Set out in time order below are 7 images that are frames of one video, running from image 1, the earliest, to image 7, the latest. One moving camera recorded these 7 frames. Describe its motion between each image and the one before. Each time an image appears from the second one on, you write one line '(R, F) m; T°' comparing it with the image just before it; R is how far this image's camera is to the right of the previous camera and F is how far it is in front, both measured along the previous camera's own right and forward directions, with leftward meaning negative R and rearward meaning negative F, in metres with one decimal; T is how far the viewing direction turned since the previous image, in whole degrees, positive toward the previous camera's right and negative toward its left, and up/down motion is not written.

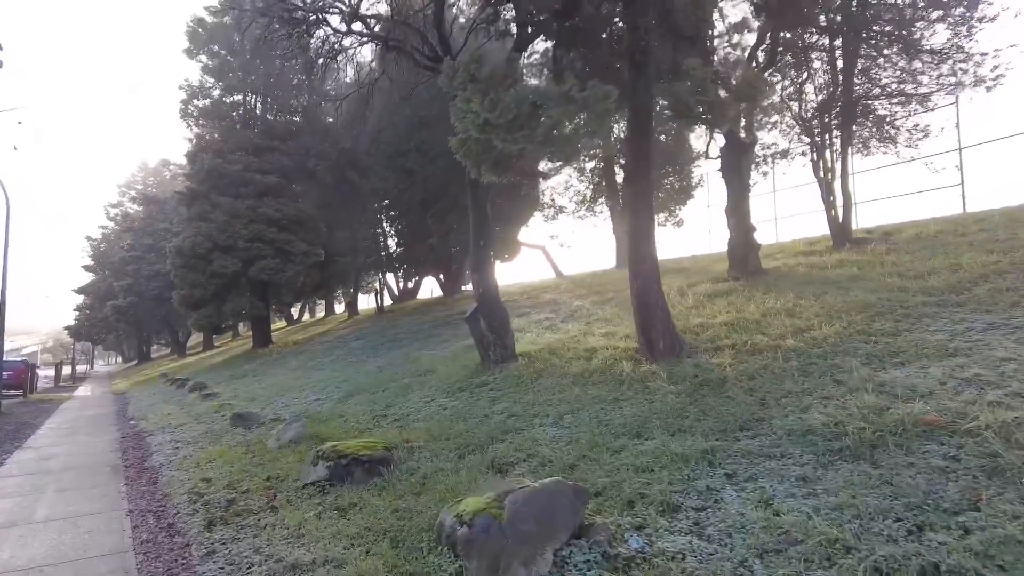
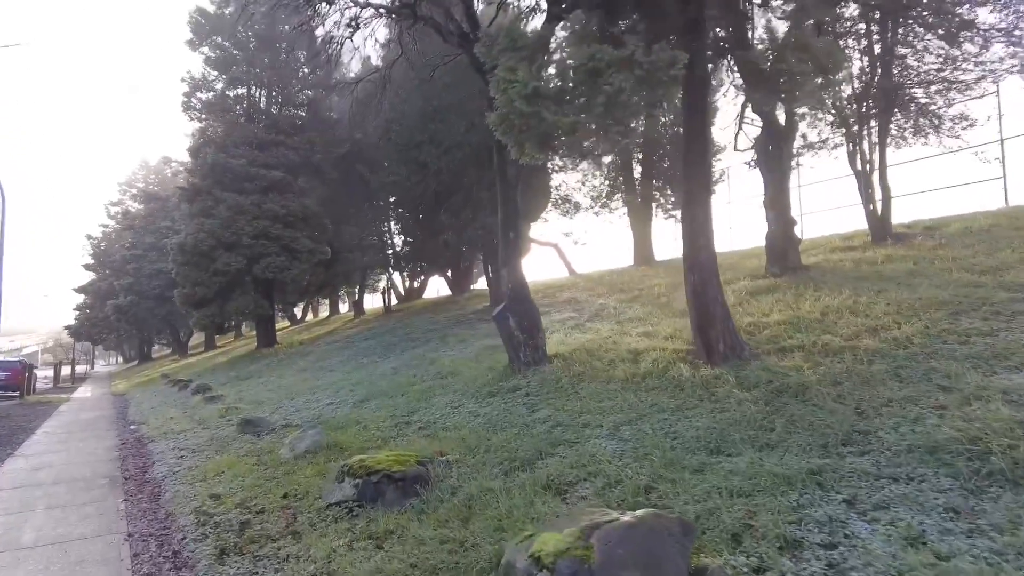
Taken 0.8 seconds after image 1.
(-0.4, +0.7) m; 0°
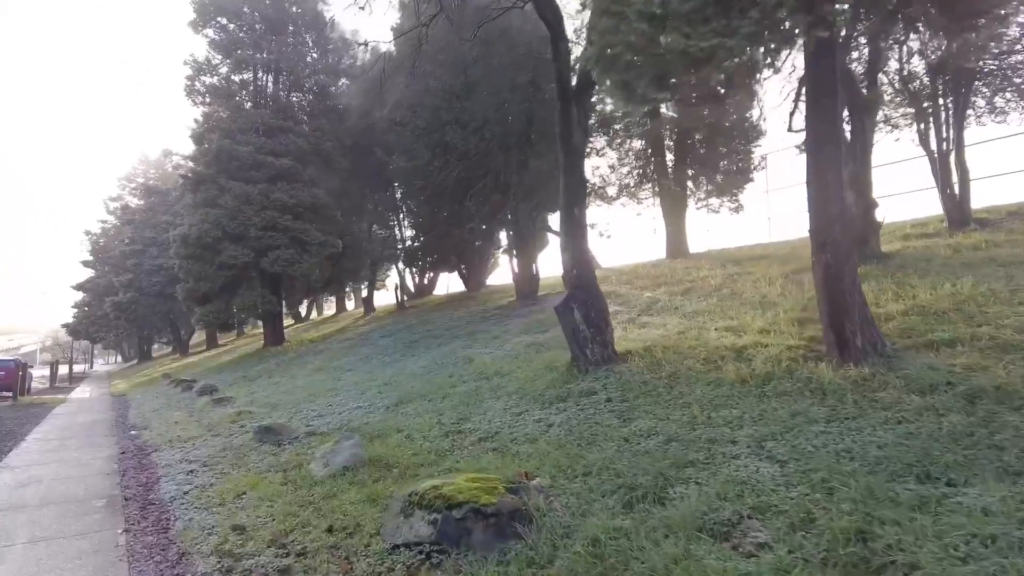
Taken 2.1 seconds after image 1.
(-0.7, +1.3) m; 0°
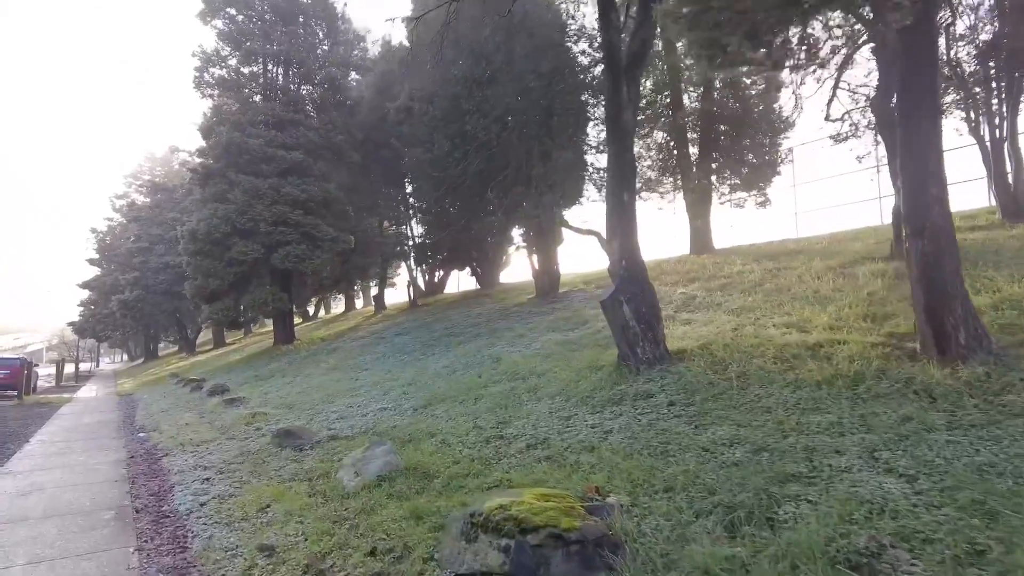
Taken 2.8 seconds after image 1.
(-0.4, +0.6) m; 0°
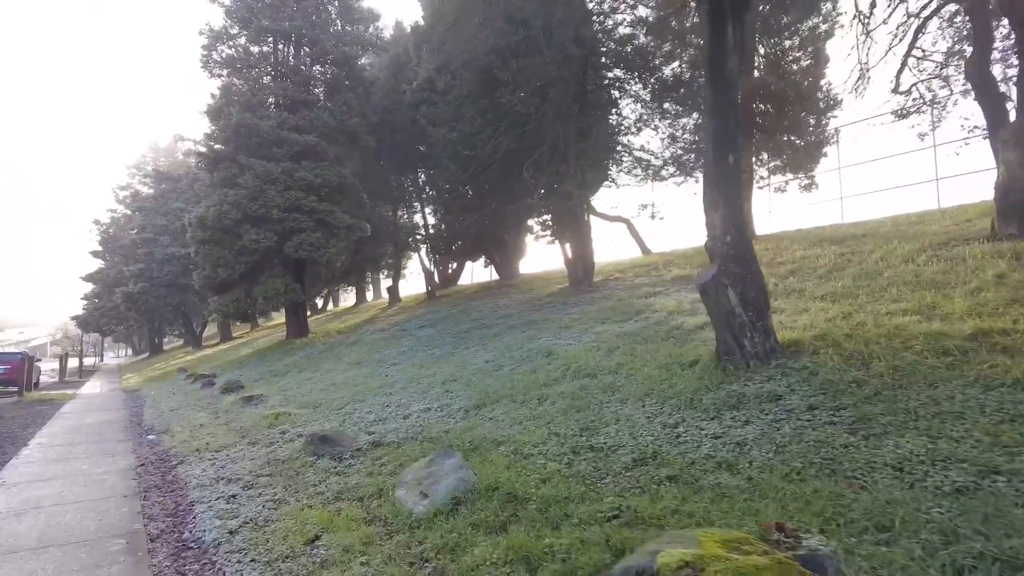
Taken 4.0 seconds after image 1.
(-0.7, +1.1) m; 0°
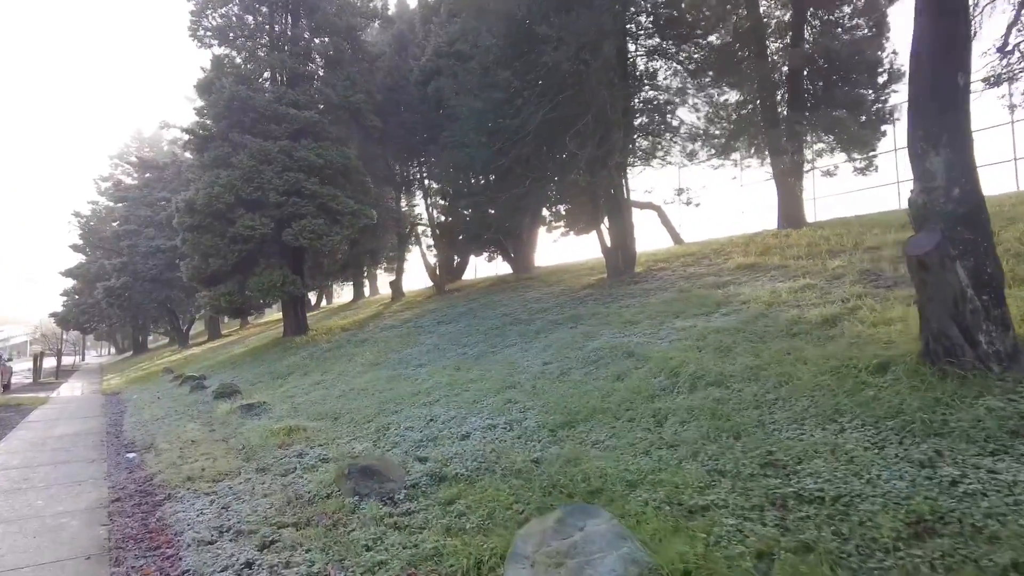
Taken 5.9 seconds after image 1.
(-0.9, +1.8) m; +1°
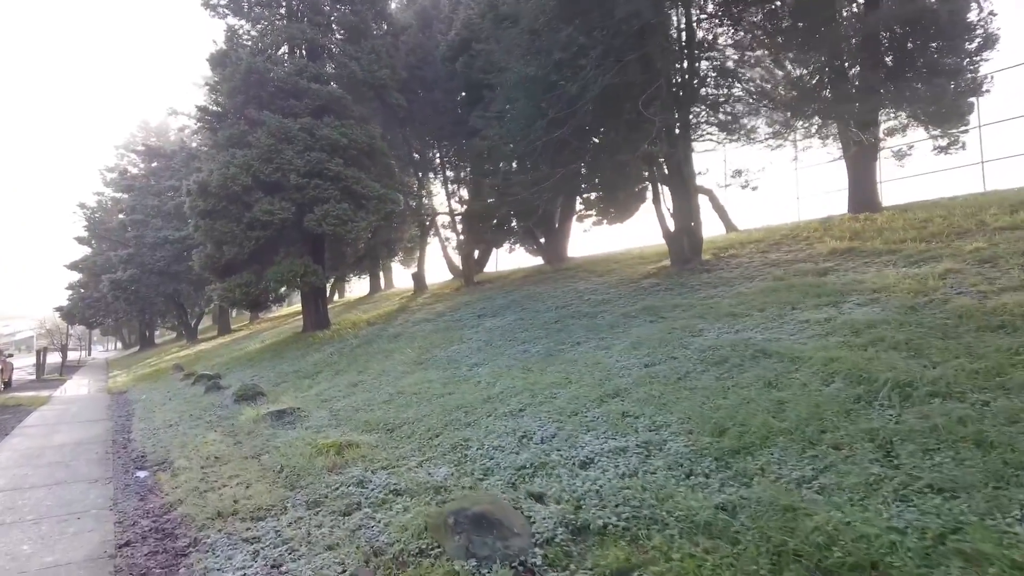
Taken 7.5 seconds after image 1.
(-0.9, +1.5) m; 0°
